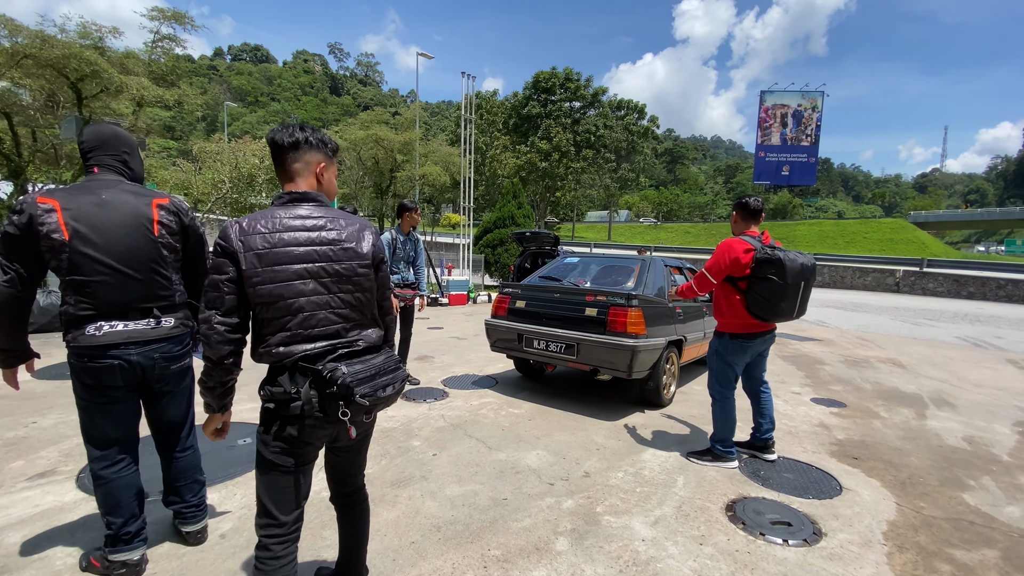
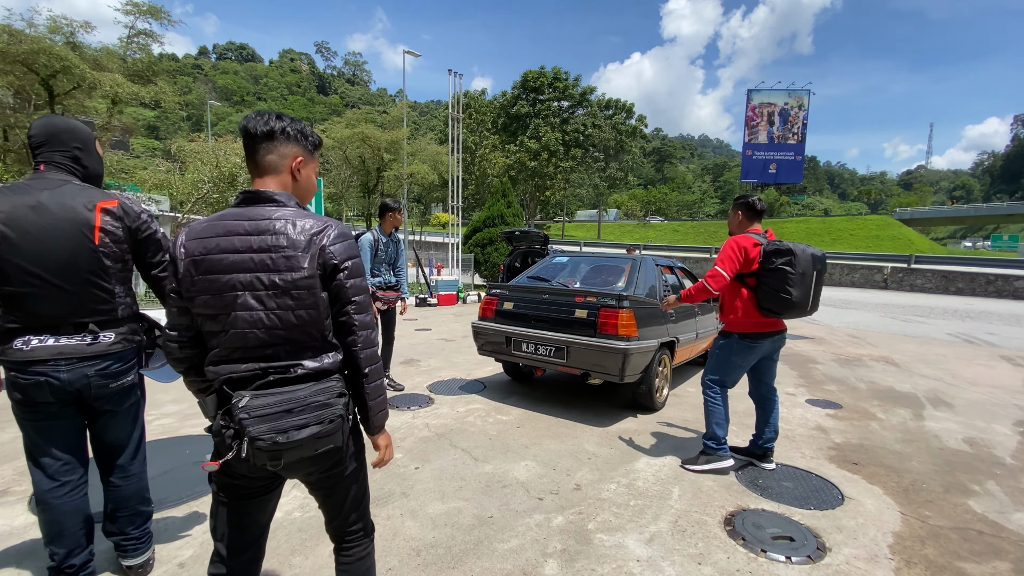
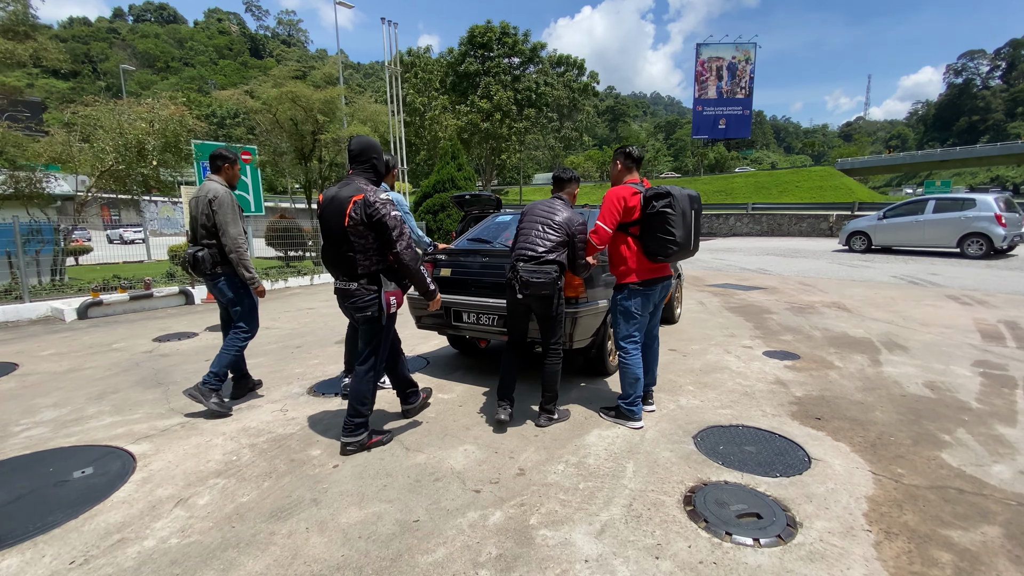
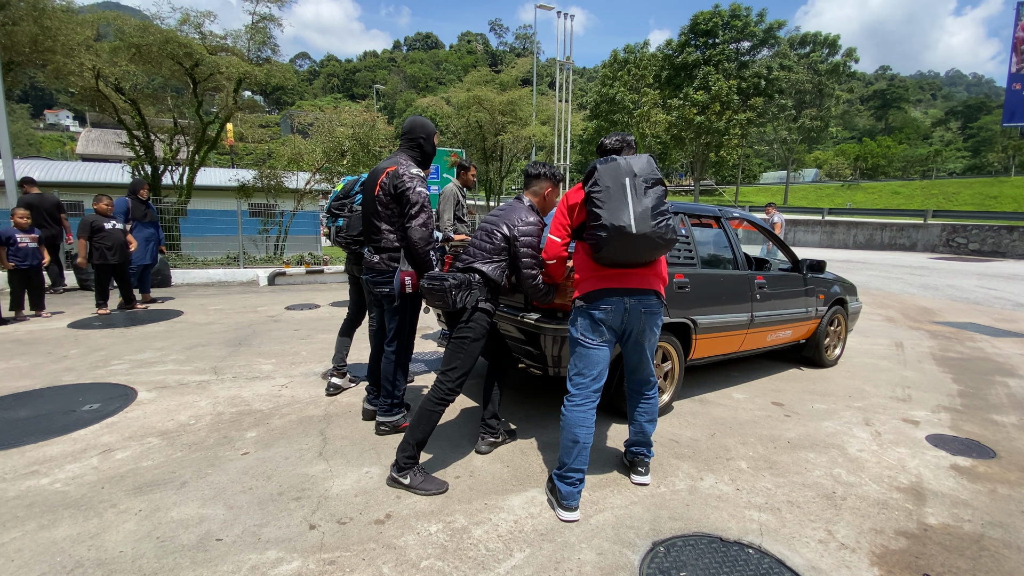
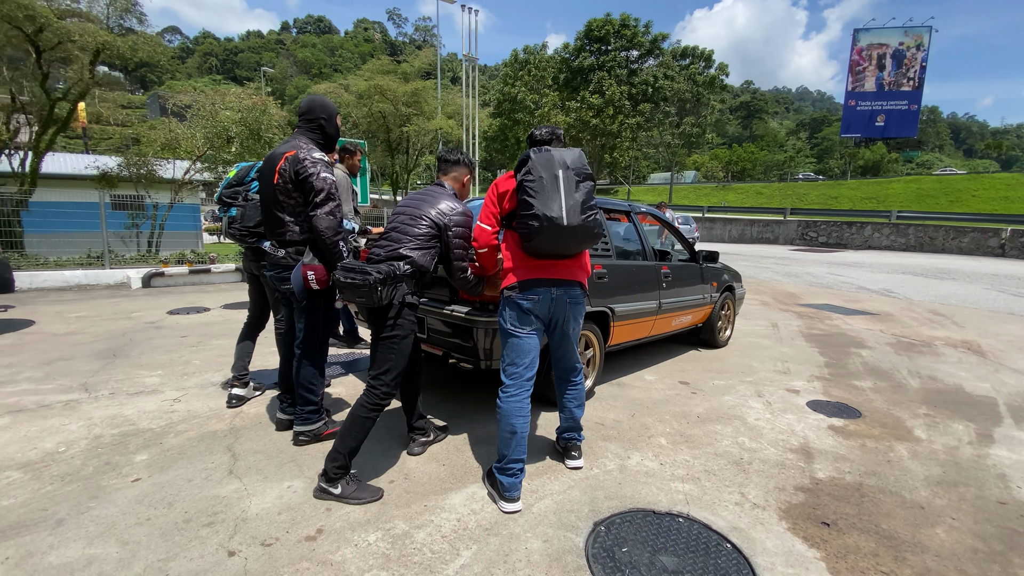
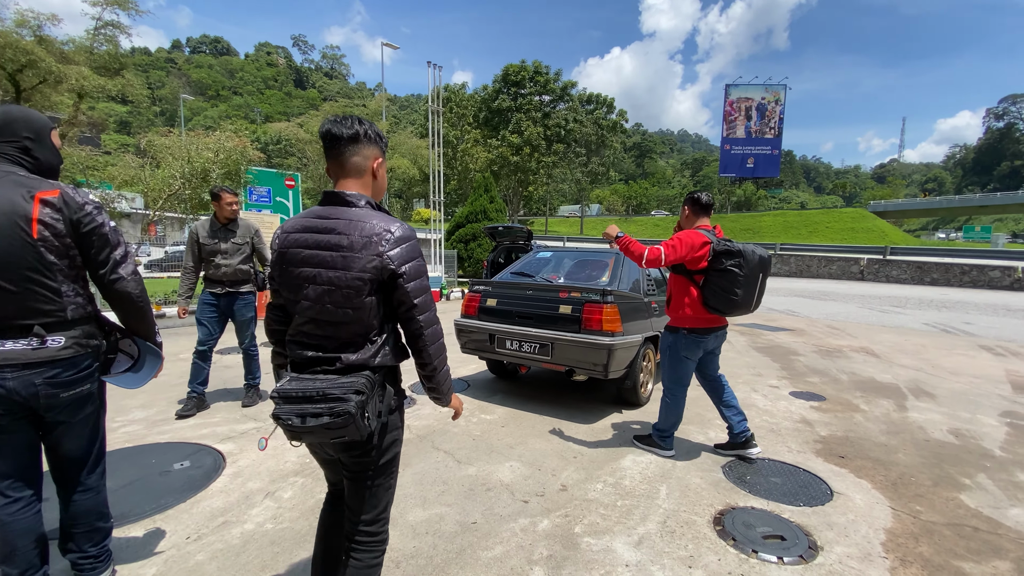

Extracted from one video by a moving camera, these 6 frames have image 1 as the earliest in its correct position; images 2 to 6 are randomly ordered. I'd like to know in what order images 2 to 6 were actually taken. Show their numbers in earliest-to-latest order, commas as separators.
2, 6, 3, 5, 4
